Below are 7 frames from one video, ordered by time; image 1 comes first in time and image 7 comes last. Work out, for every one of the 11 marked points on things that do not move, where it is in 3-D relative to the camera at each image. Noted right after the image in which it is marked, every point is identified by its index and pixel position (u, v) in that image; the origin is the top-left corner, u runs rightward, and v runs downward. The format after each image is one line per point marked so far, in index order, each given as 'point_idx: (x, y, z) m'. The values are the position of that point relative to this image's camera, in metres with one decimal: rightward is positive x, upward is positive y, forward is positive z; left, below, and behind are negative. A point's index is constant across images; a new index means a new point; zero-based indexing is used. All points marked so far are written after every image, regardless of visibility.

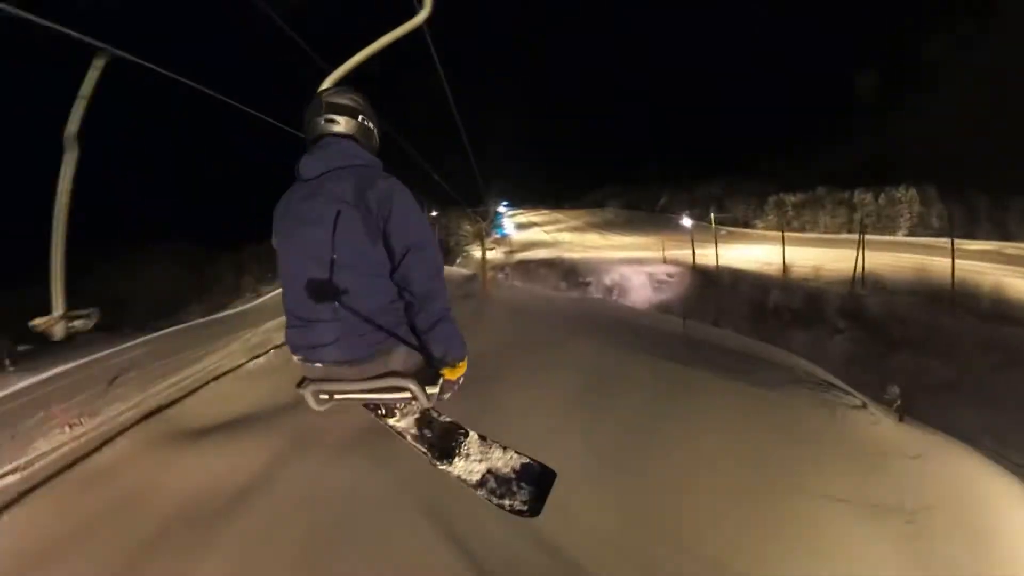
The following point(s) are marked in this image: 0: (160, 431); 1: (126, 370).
0: (-2.5, -1.0, +4.8) m
1: (-4.5, -1.0, +7.5) m
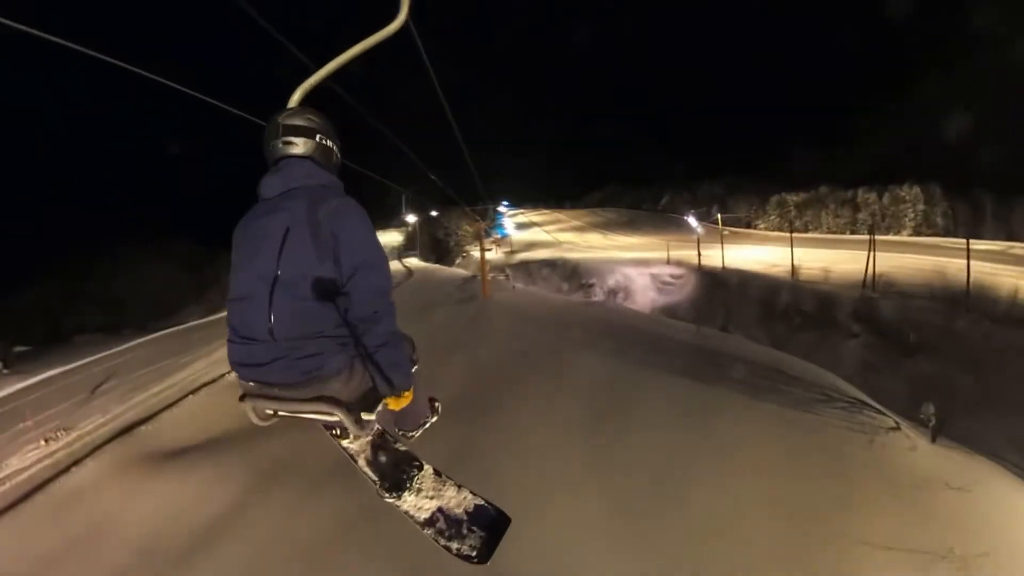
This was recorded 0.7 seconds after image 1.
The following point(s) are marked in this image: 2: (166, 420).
0: (-2.5, -1.1, +4.6) m
1: (-4.5, -1.0, +7.3) m
2: (-2.6, -1.0, +4.9) m
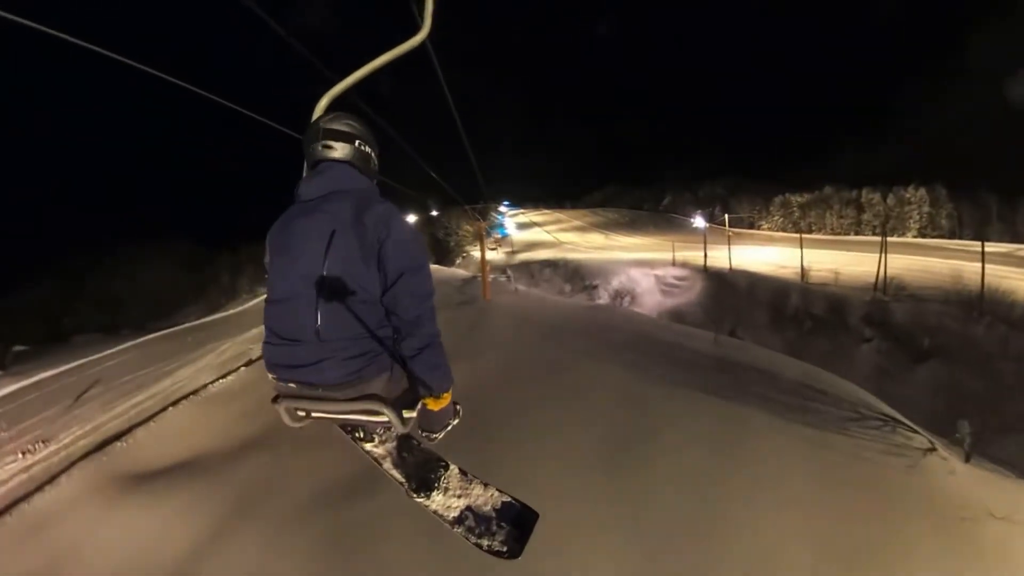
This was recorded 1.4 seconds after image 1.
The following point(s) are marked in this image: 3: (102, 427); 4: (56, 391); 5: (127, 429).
0: (-2.5, -1.1, +4.4) m
1: (-4.5, -1.0, +7.0) m
2: (-2.6, -1.0, +4.6) m
3: (-3.1, -1.1, +4.9) m
4: (-5.1, -1.2, +7.2) m
5: (-2.8, -1.0, +4.7) m
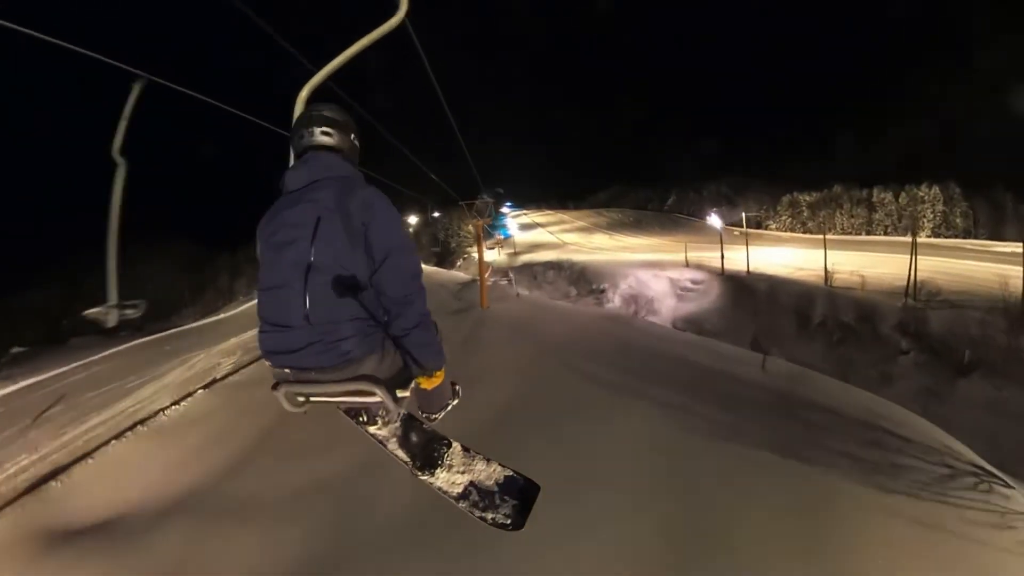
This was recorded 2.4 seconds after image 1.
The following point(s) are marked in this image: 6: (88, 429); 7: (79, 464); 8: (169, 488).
0: (-2.5, -1.1, +3.8) m
1: (-4.4, -1.1, +6.4) m
2: (-2.5, -1.1, +4.0) m
3: (-3.1, -1.1, +4.3) m
4: (-5.1, -1.2, +6.6) m
5: (-2.8, -1.1, +4.1) m
6: (-3.2, -1.1, +4.8) m
7: (-2.8, -1.1, +4.0) m
8: (-2.0, -1.2, +3.6) m
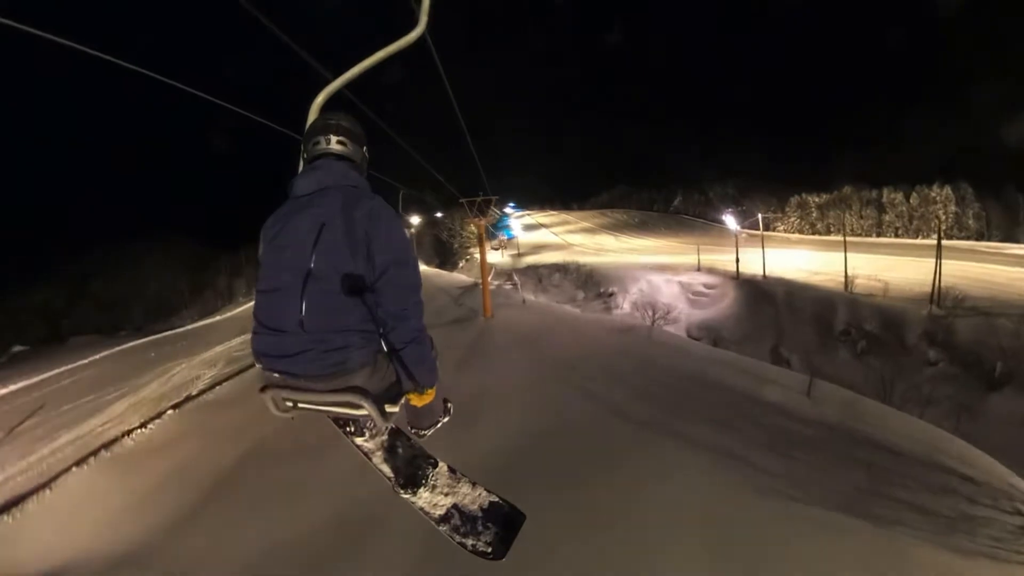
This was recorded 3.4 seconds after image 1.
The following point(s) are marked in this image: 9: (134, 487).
0: (-2.4, -1.2, +3.4) m
1: (-4.4, -1.1, +6.1) m
2: (-2.5, -1.1, +3.7) m
3: (-3.1, -1.2, +4.0) m
4: (-5.0, -1.3, +6.2) m
5: (-2.7, -1.1, +3.7) m
6: (-3.1, -1.1, +4.5) m
7: (-2.7, -1.2, +3.7) m
8: (-2.0, -1.2, +3.3) m
9: (-2.2, -1.1, +3.7) m
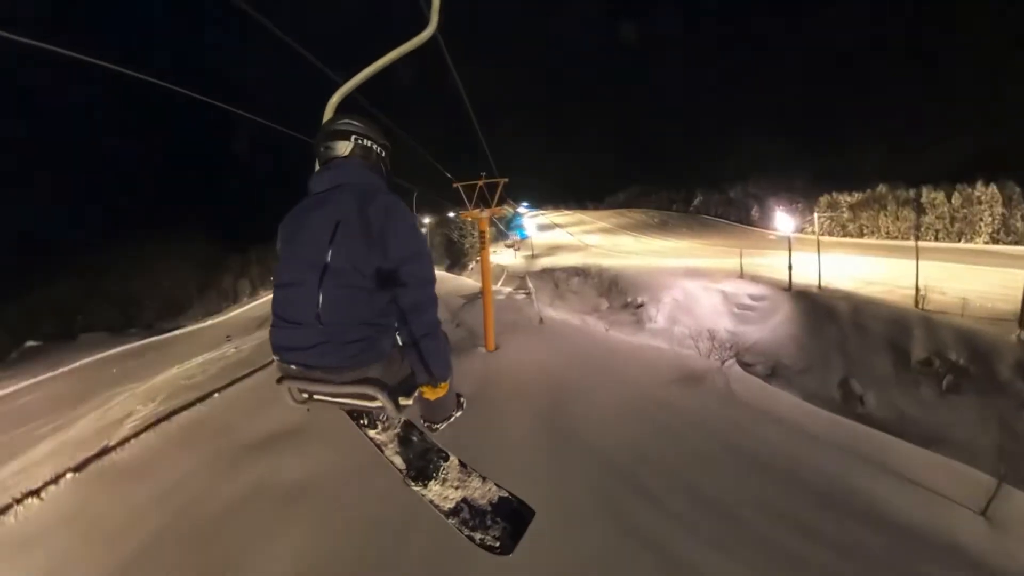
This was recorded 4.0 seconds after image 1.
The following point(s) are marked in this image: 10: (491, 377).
0: (-2.4, -1.3, +2.2) m
1: (-4.3, -1.2, +5.0) m
2: (-2.4, -1.2, +2.5) m
3: (-3.0, -1.3, +2.8) m
4: (-4.9, -1.3, +5.1) m
5: (-2.7, -1.2, +2.6) m
6: (-3.1, -1.2, +3.3) m
7: (-2.6, -1.2, +2.5) m
8: (-1.9, -1.3, +2.1) m
9: (-2.2, -1.2, +2.6) m
10: (-0.2, -0.7, +6.1) m
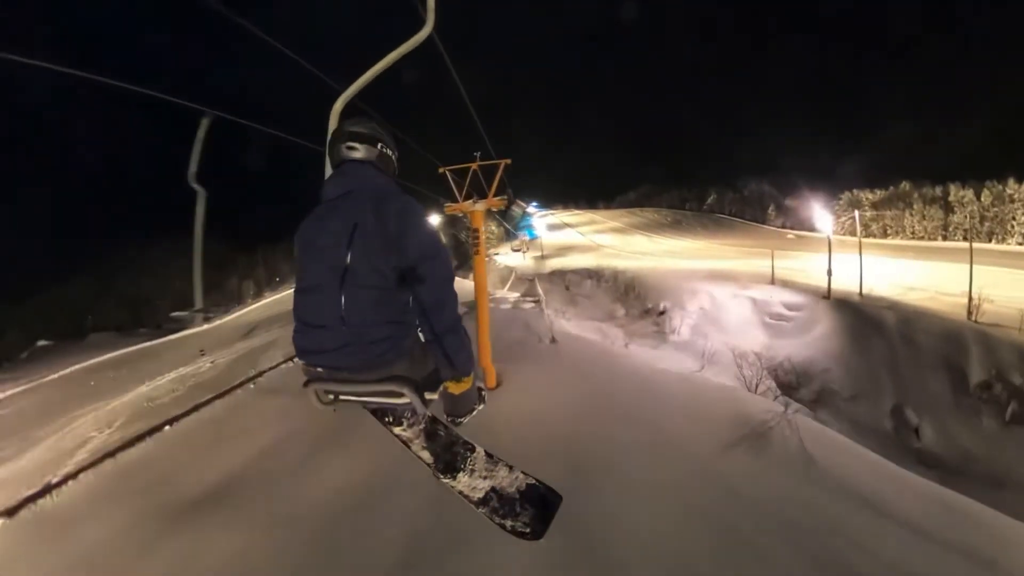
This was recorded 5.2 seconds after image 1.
0: (-2.4, -1.3, +1.5) m
1: (-4.2, -1.3, +4.3) m
2: (-2.4, -1.3, +1.8) m
3: (-3.0, -1.3, +2.1) m
4: (-4.9, -1.4, +4.4) m
5: (-2.7, -1.3, +1.9) m
6: (-3.0, -1.3, +2.6) m
7: (-2.6, -1.3, +1.8) m
8: (-1.9, -1.4, +1.4) m
9: (-2.1, -1.3, +1.9) m
10: (-0.1, -0.8, +5.4) m
